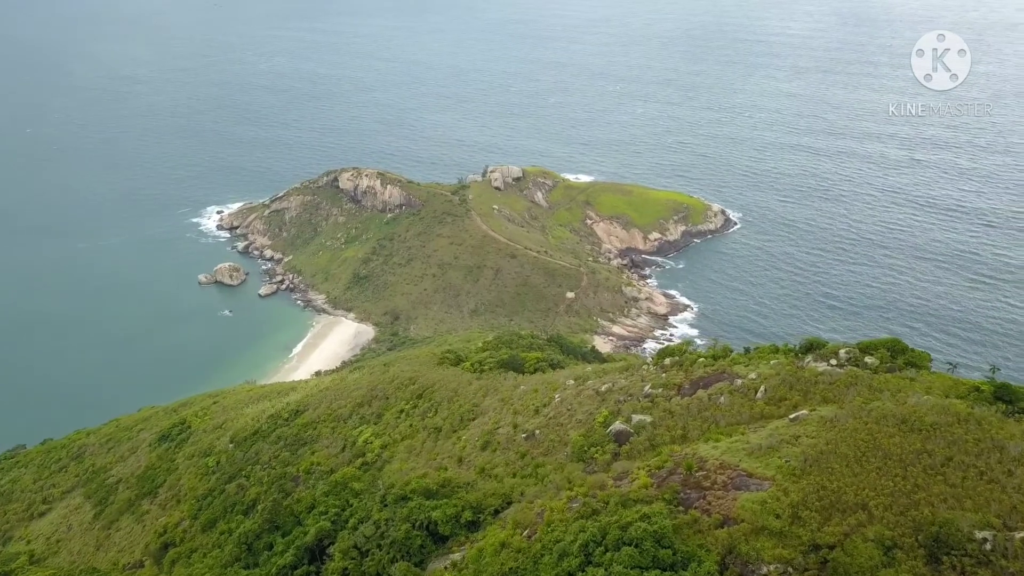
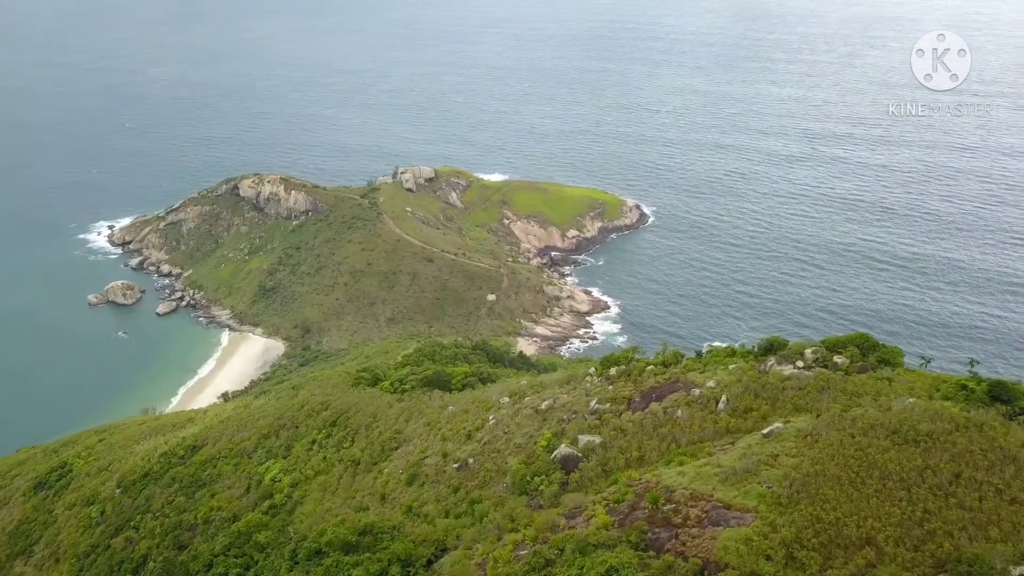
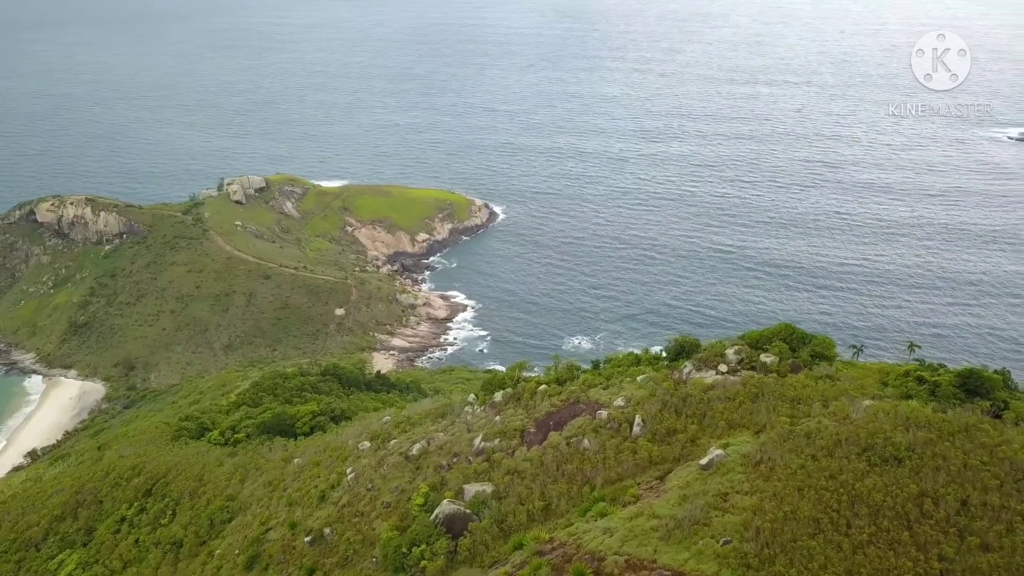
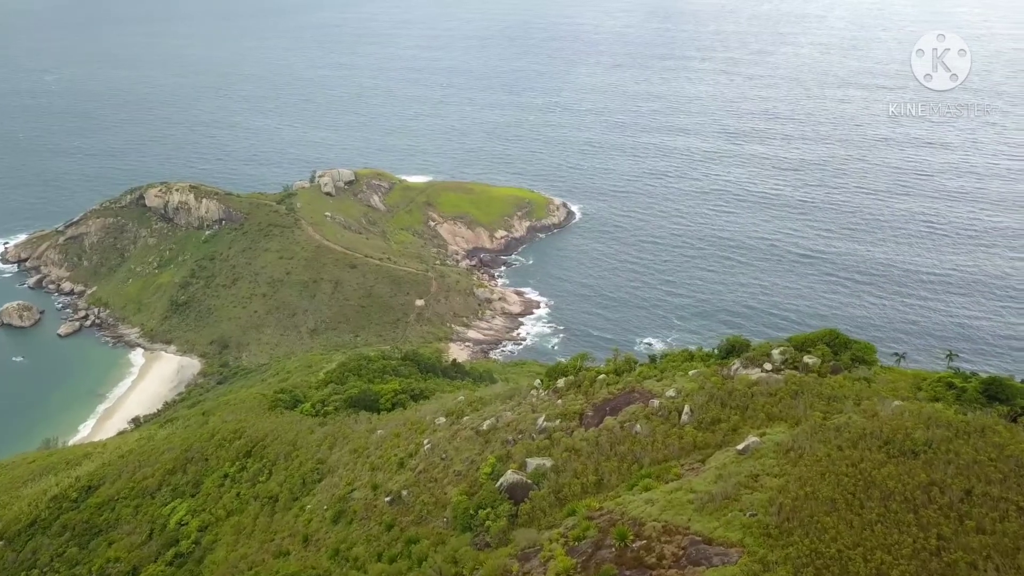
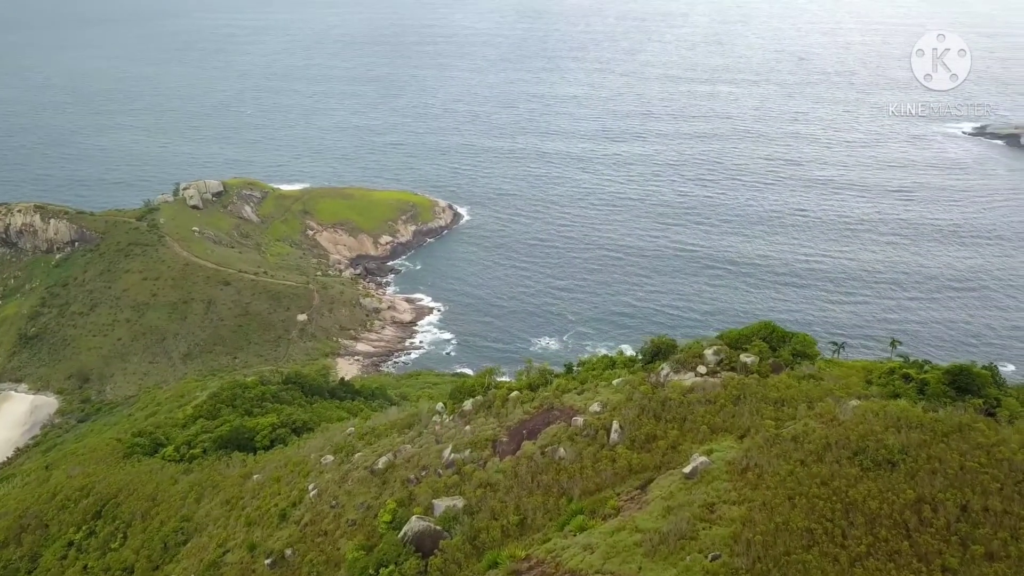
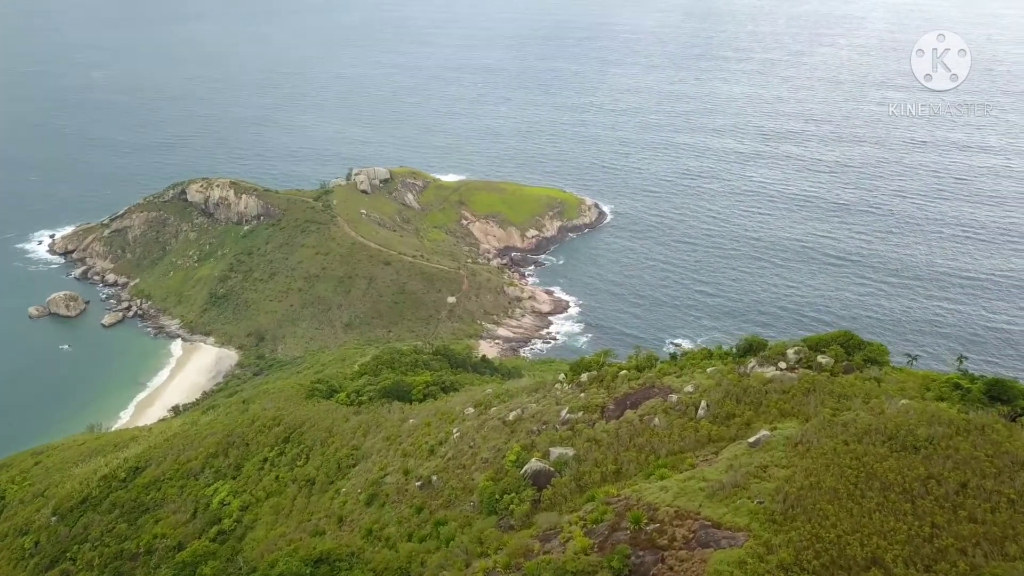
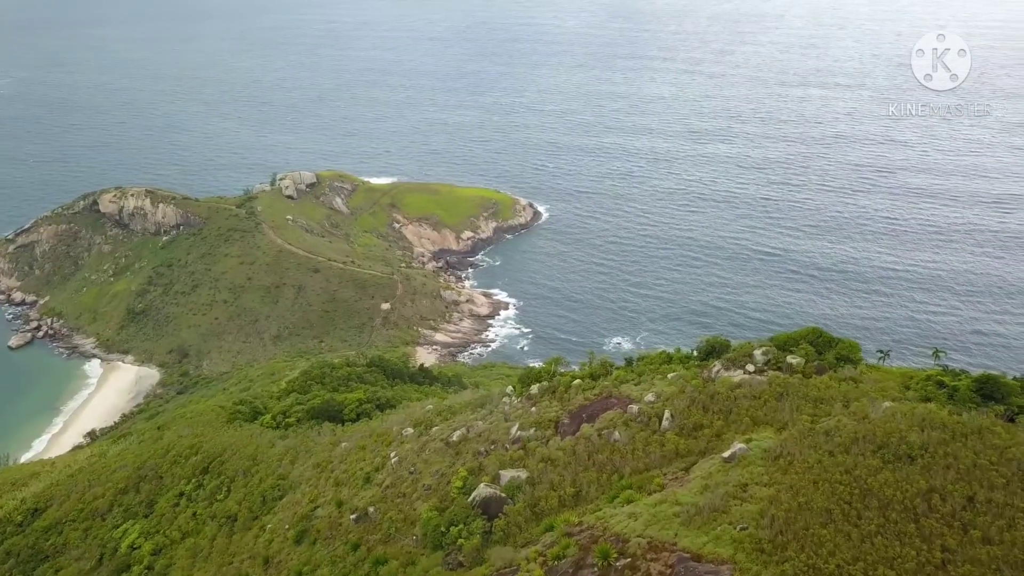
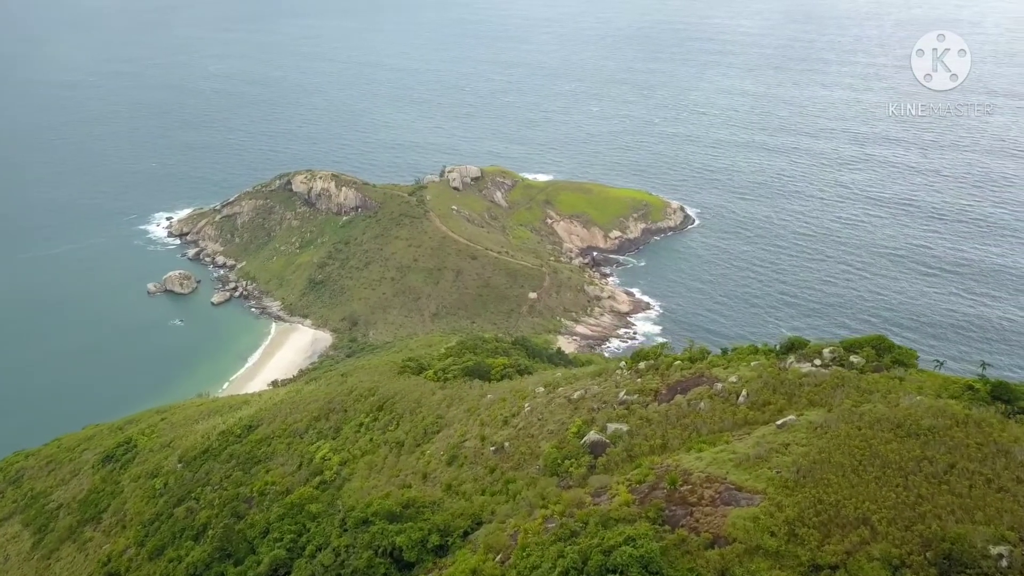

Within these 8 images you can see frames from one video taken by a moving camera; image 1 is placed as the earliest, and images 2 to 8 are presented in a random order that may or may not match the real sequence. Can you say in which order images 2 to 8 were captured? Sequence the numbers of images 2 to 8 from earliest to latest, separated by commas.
8, 2, 6, 4, 7, 3, 5
